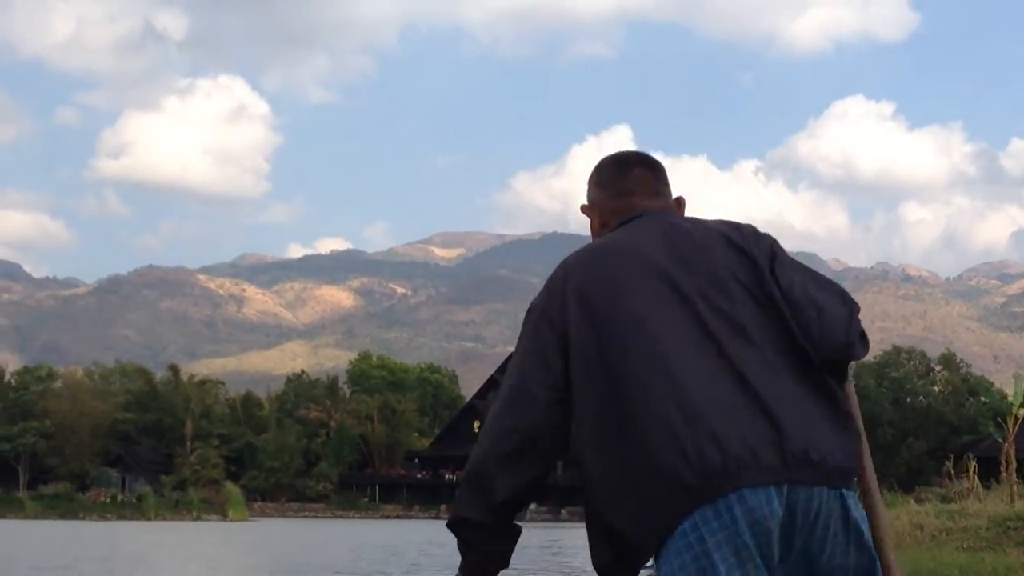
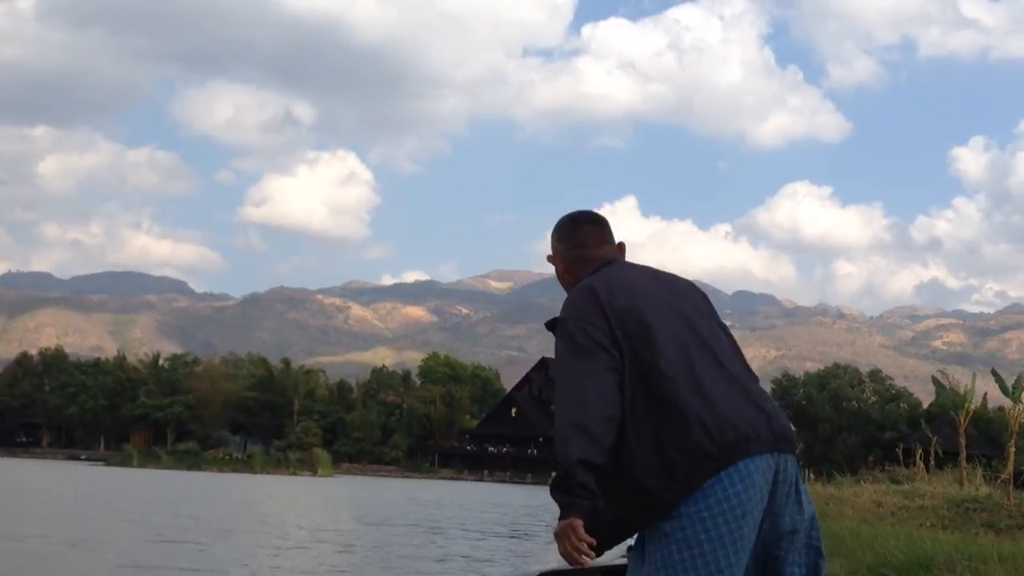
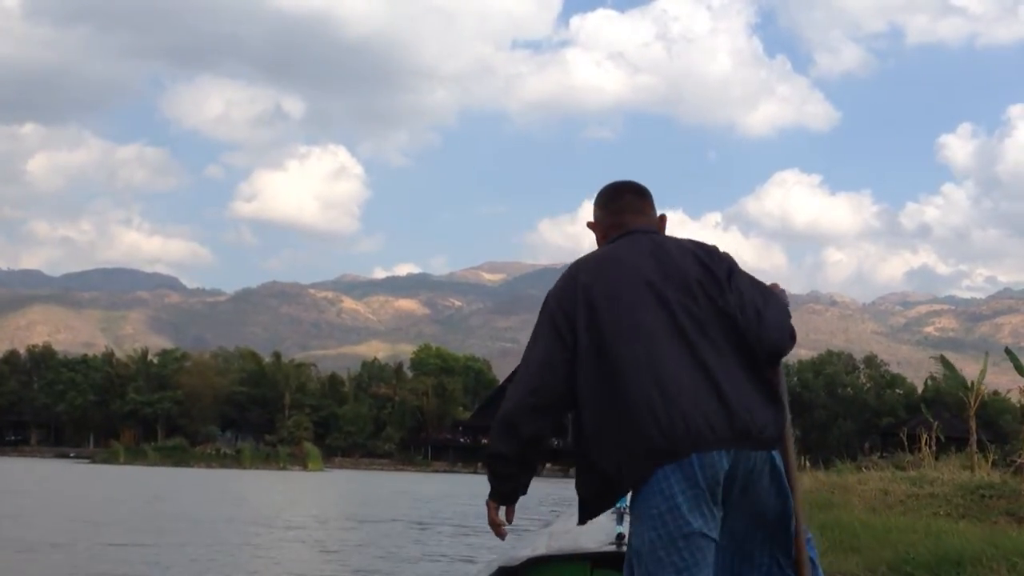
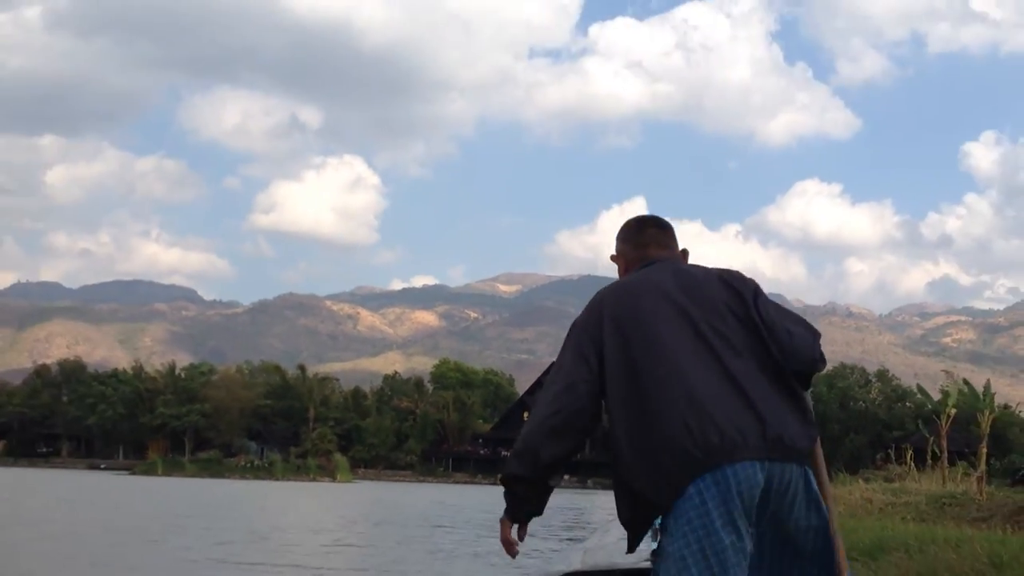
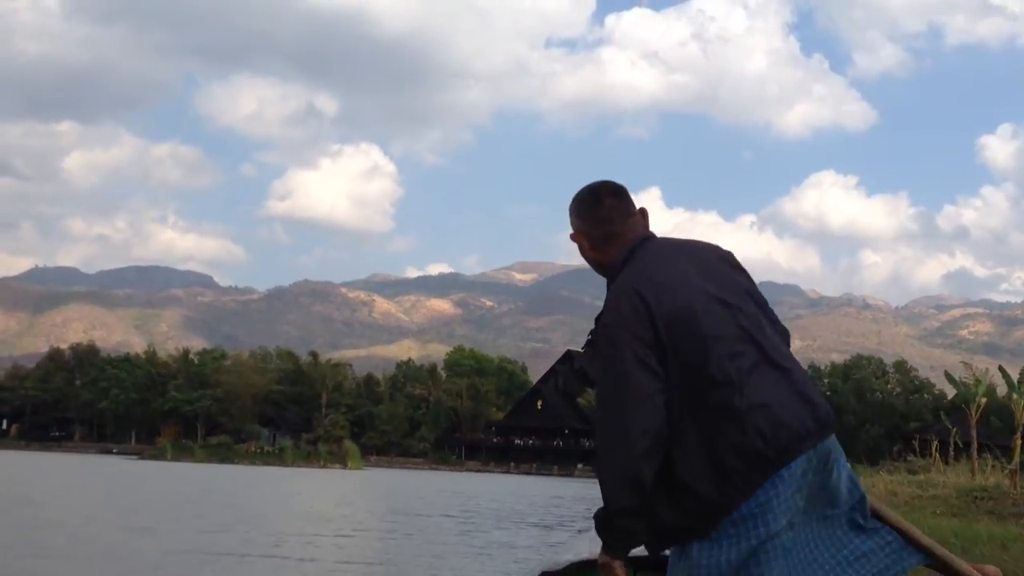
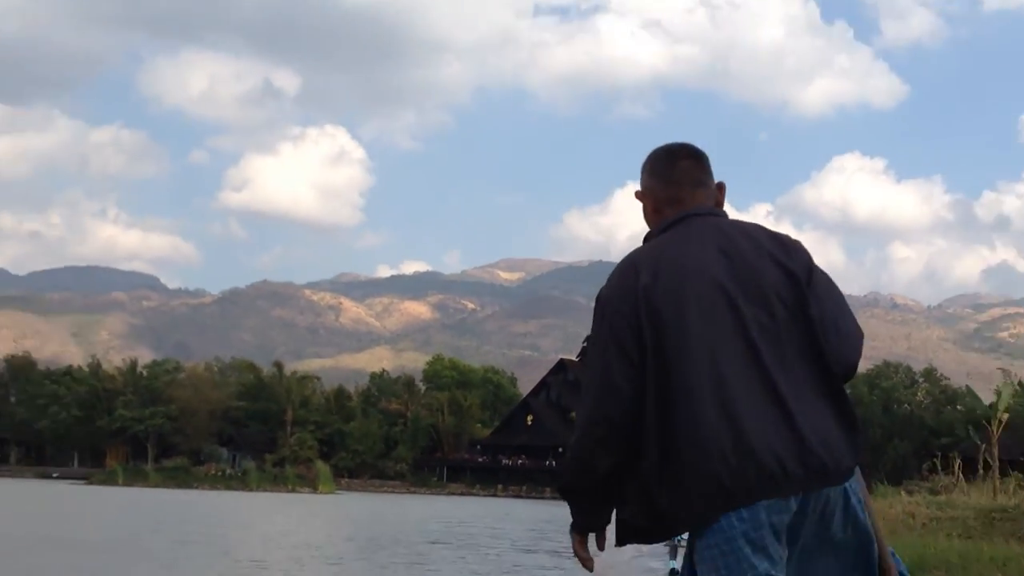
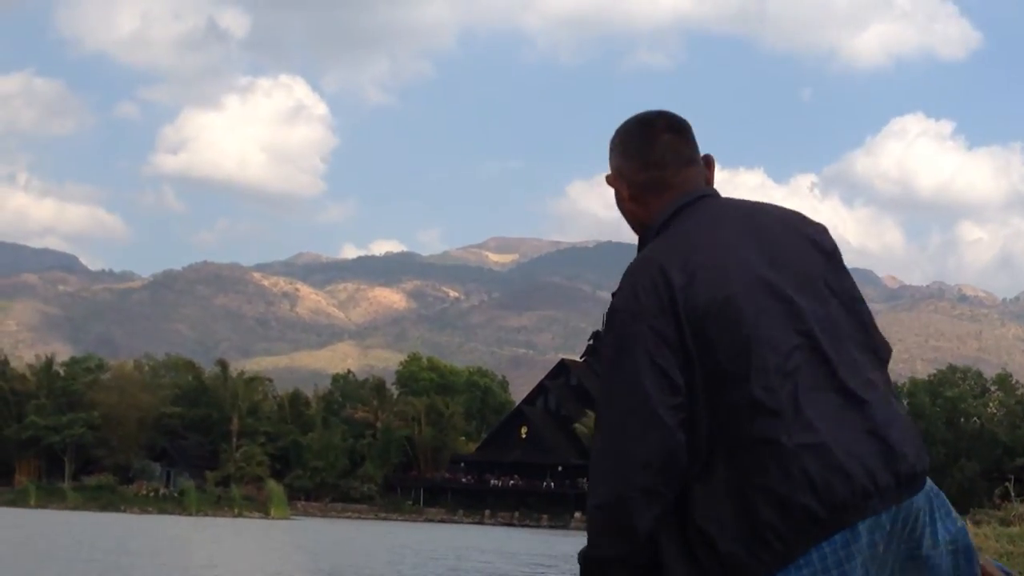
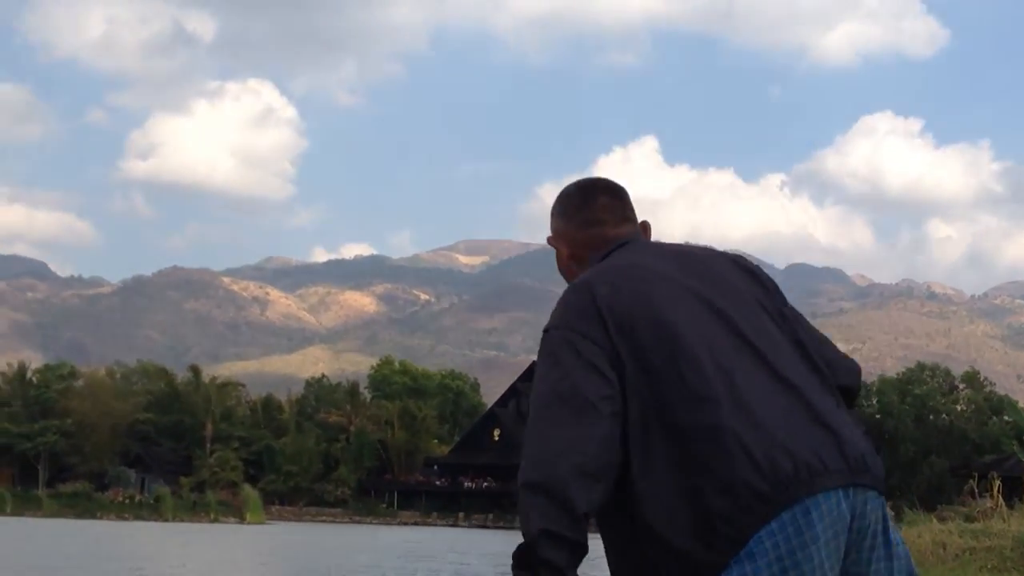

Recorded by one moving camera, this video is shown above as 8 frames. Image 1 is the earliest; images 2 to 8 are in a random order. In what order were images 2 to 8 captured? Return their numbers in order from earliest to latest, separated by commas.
8, 7, 6, 4, 5, 2, 3
